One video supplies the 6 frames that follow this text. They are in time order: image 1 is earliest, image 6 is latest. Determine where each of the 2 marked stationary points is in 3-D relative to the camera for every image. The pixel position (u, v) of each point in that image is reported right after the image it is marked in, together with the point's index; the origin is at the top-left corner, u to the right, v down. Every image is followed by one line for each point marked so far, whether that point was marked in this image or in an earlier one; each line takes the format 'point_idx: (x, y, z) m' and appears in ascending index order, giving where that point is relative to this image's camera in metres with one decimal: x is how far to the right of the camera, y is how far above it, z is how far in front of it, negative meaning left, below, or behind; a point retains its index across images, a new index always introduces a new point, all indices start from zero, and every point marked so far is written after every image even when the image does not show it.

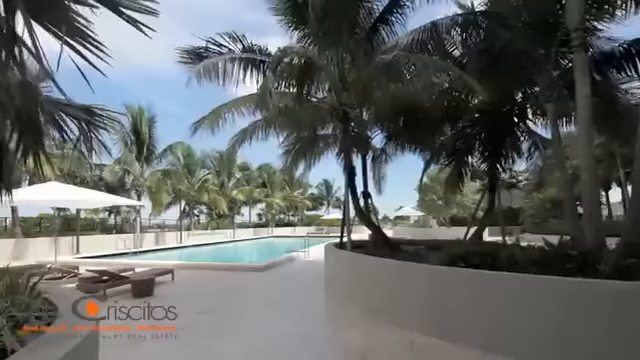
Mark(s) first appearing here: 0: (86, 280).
0: (-5.1, -2.2, +8.1) m
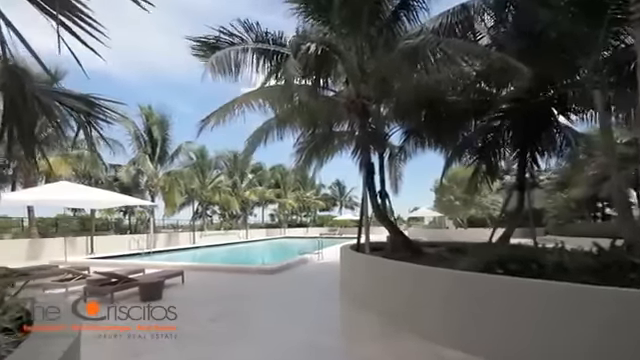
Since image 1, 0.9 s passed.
0: (-4.7, -2.1, +7.9) m
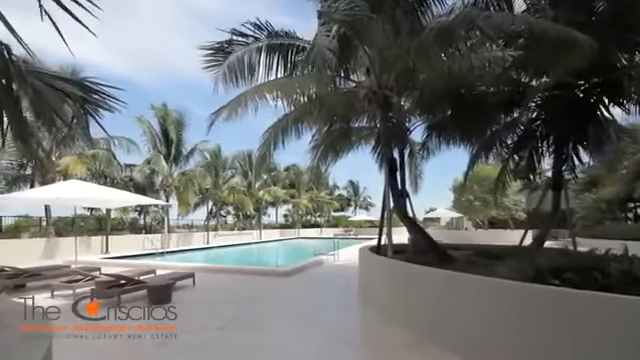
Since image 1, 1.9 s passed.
0: (-4.4, -2.1, +7.6) m
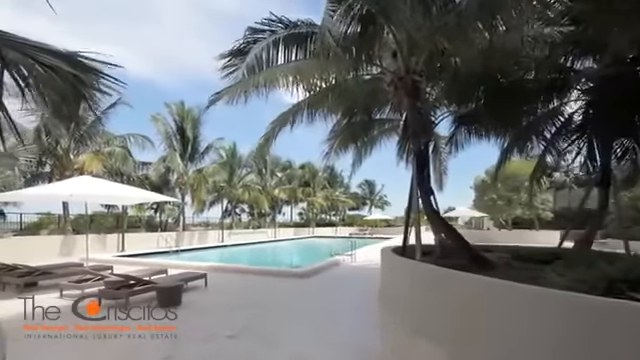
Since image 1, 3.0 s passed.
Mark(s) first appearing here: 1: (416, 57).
0: (-4.0, -2.0, +7.2) m
1: (+1.6, +2.0, +6.2) m
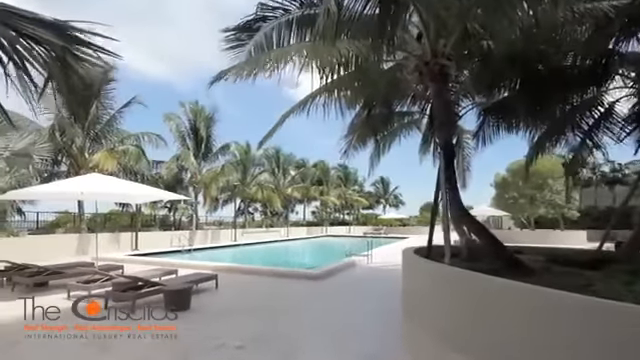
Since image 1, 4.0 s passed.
0: (-3.7, -1.9, +6.9) m
1: (+1.8, +2.1, +5.6) m
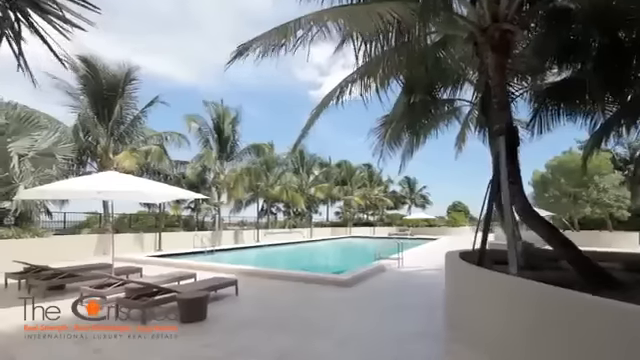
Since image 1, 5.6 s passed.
0: (-3.2, -1.9, +6.3) m
1: (+2.3, +2.2, +4.7) m
